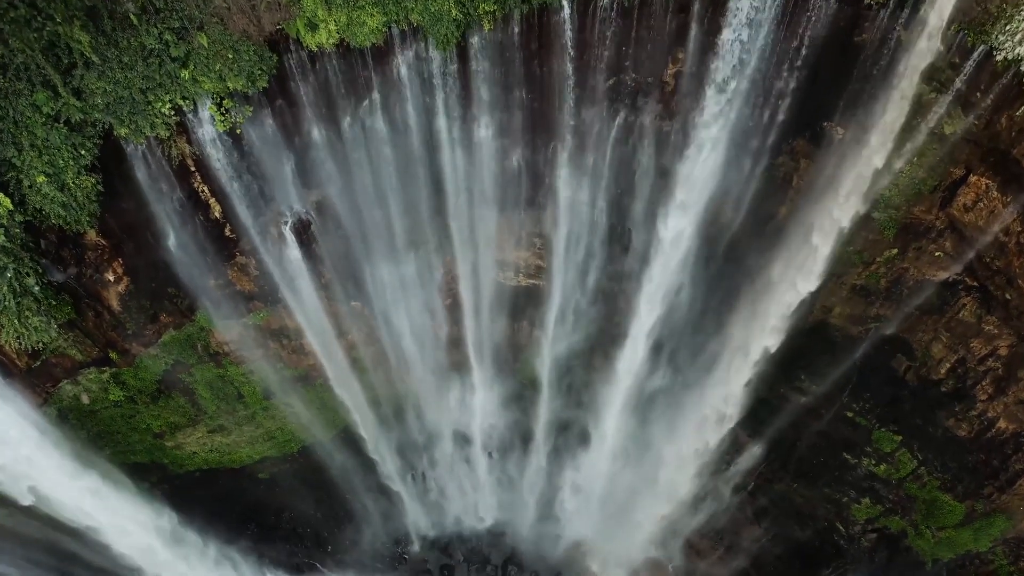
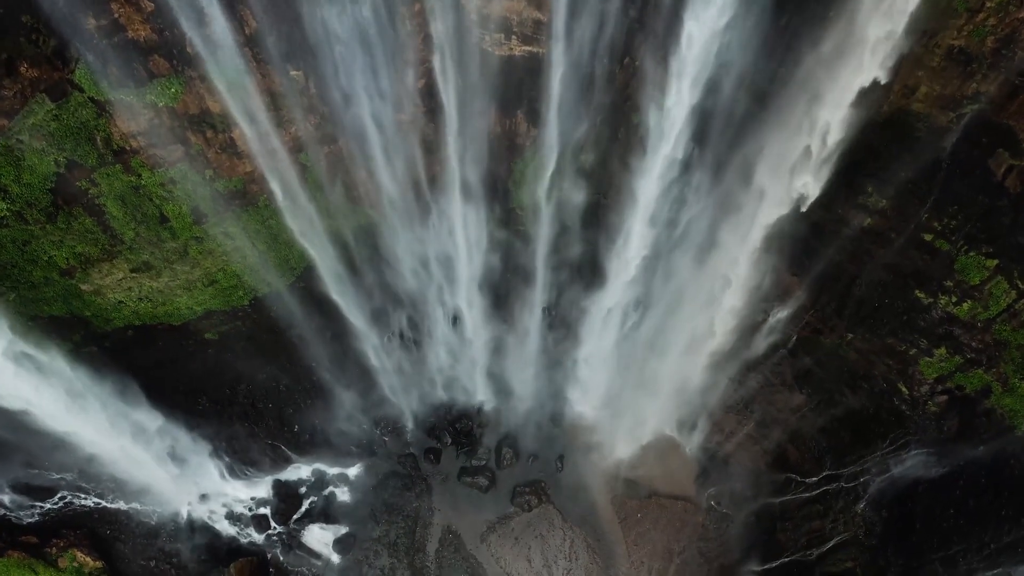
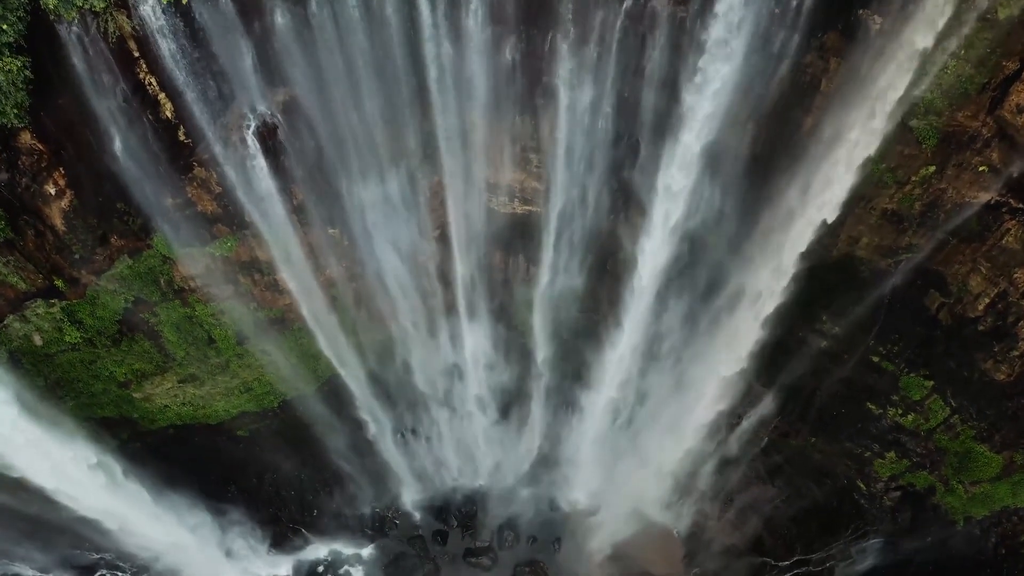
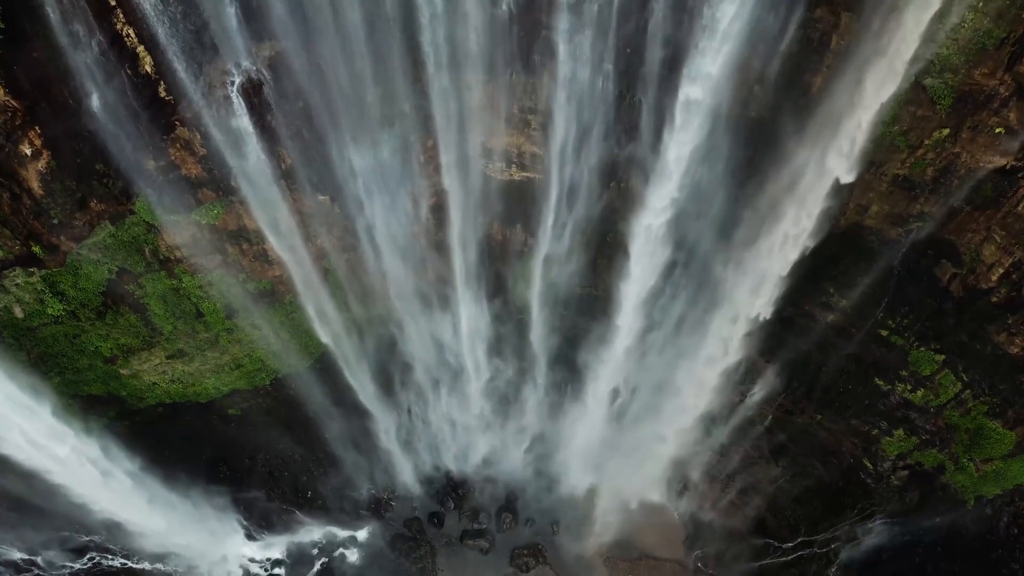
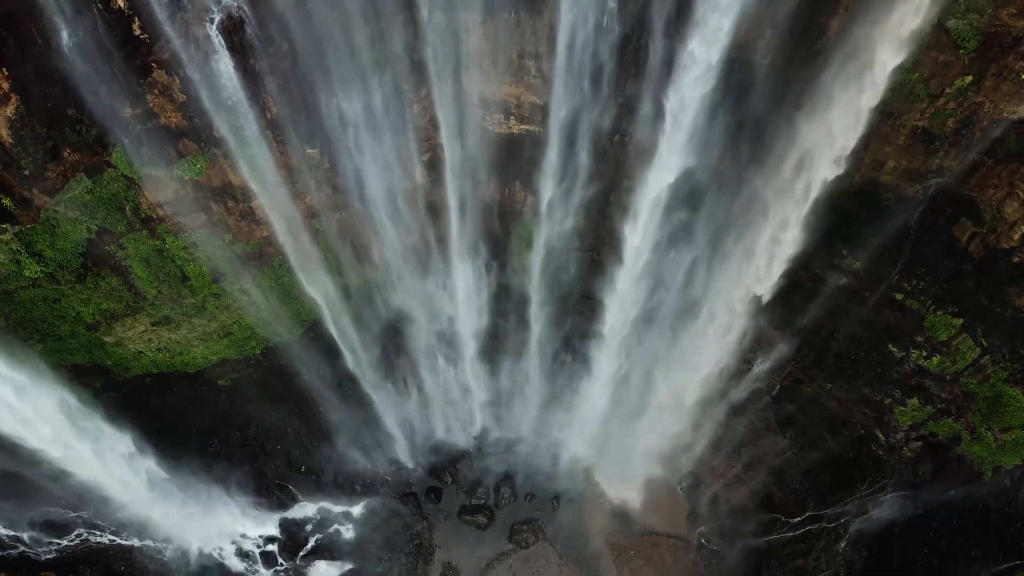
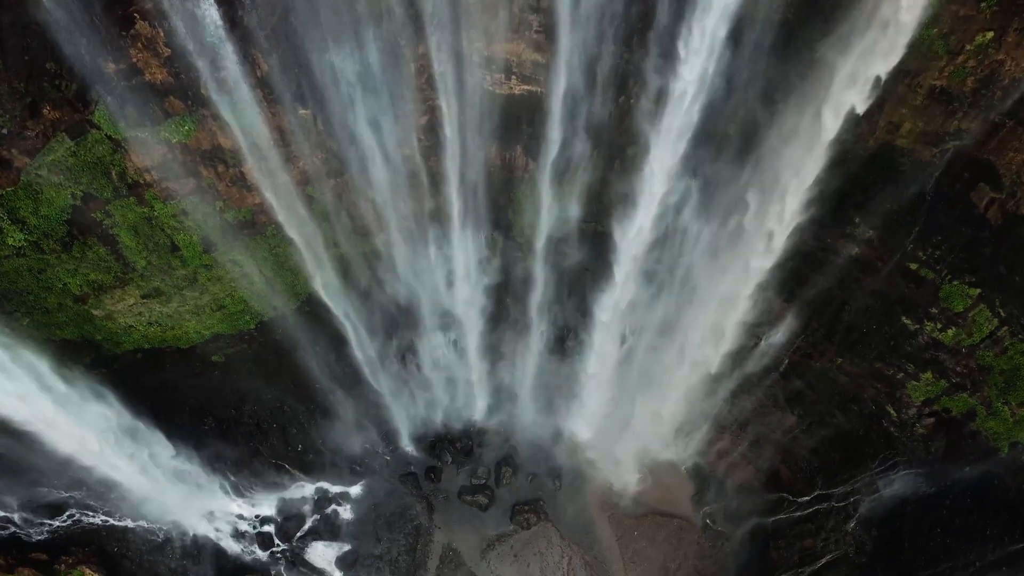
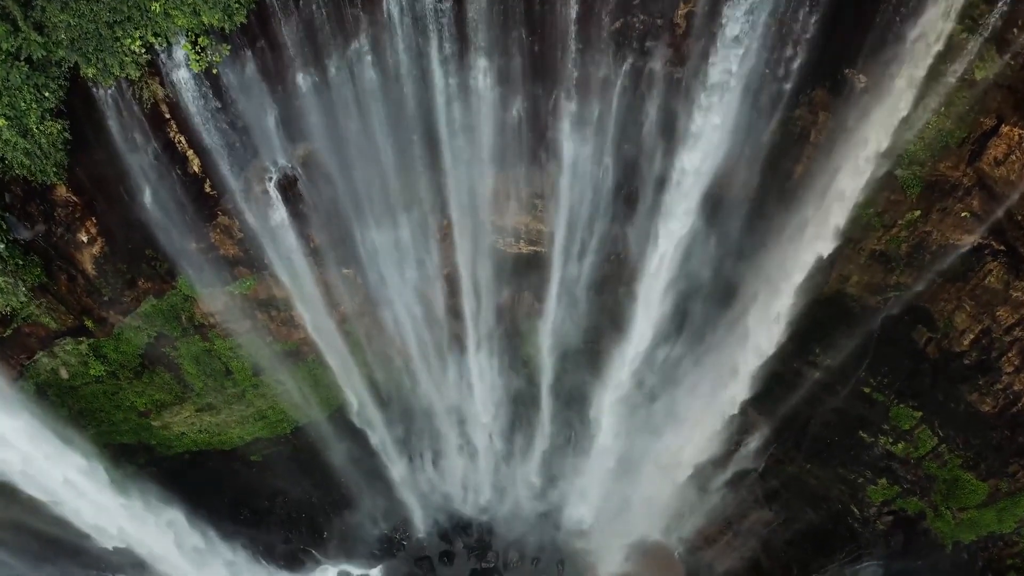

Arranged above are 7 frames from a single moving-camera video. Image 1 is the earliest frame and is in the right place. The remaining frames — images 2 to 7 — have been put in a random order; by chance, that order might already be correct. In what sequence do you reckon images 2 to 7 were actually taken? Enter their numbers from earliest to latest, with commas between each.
7, 3, 4, 5, 6, 2
